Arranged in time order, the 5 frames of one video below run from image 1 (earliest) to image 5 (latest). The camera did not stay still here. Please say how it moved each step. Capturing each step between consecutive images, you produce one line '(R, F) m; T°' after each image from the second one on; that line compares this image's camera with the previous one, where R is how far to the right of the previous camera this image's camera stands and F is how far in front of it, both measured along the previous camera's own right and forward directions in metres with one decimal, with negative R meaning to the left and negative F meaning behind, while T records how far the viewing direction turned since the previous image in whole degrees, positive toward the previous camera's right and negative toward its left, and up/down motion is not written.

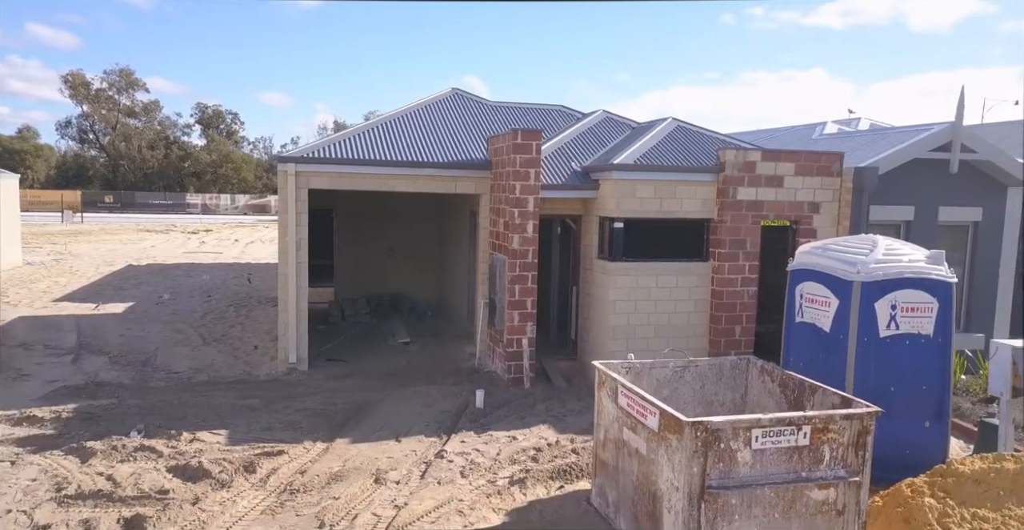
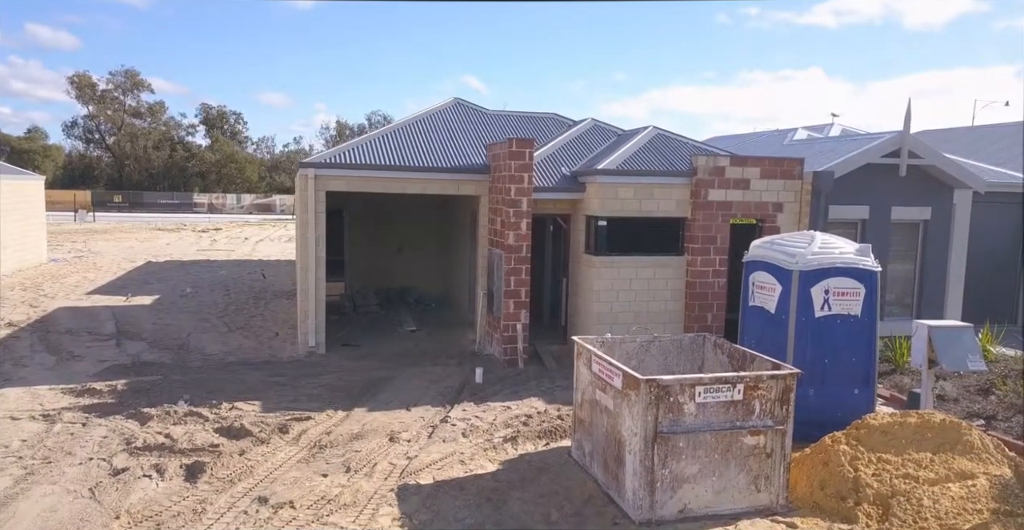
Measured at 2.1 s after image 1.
(+0.1, -1.1) m; 0°
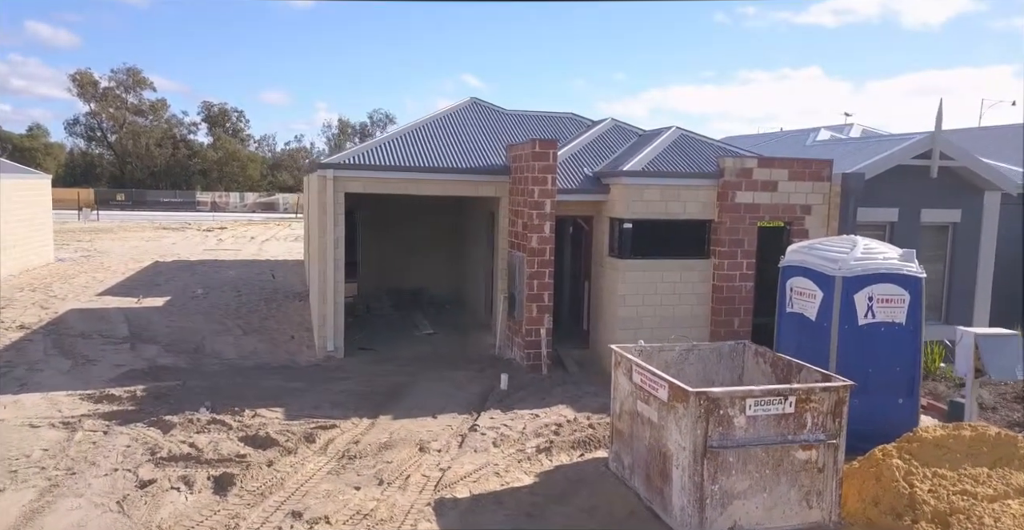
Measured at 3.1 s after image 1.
(-0.3, +0.2) m; 0°
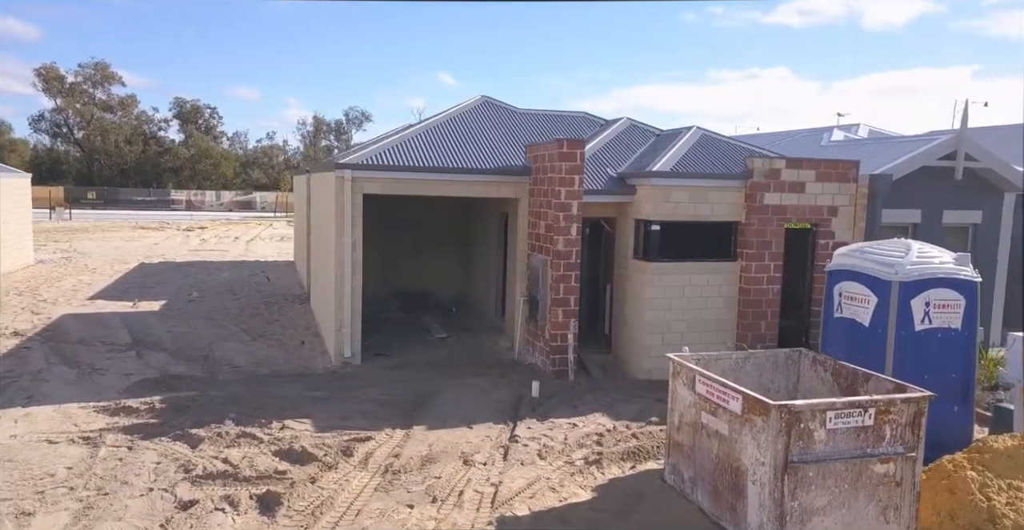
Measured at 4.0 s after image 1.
(-0.7, +0.3) m; +2°
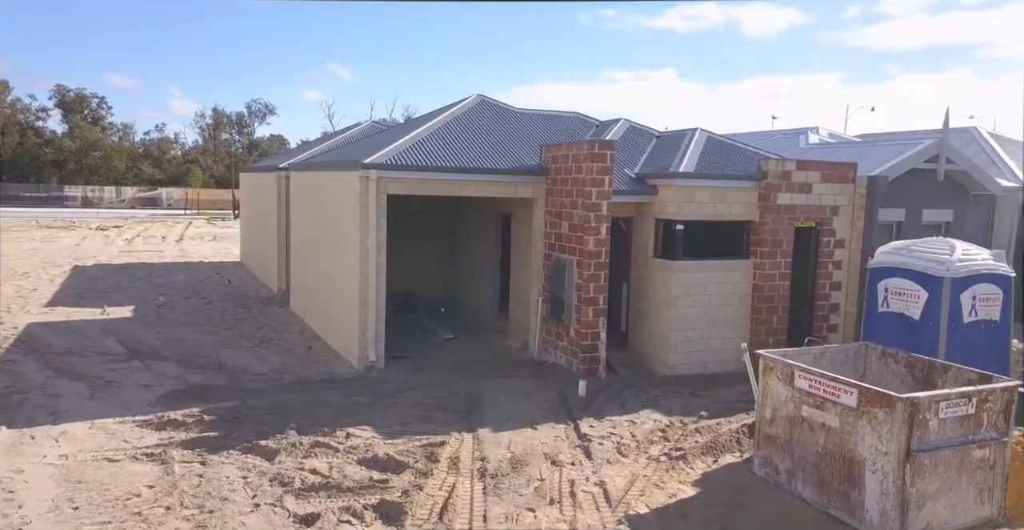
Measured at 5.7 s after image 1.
(-1.8, +0.1) m; +8°
